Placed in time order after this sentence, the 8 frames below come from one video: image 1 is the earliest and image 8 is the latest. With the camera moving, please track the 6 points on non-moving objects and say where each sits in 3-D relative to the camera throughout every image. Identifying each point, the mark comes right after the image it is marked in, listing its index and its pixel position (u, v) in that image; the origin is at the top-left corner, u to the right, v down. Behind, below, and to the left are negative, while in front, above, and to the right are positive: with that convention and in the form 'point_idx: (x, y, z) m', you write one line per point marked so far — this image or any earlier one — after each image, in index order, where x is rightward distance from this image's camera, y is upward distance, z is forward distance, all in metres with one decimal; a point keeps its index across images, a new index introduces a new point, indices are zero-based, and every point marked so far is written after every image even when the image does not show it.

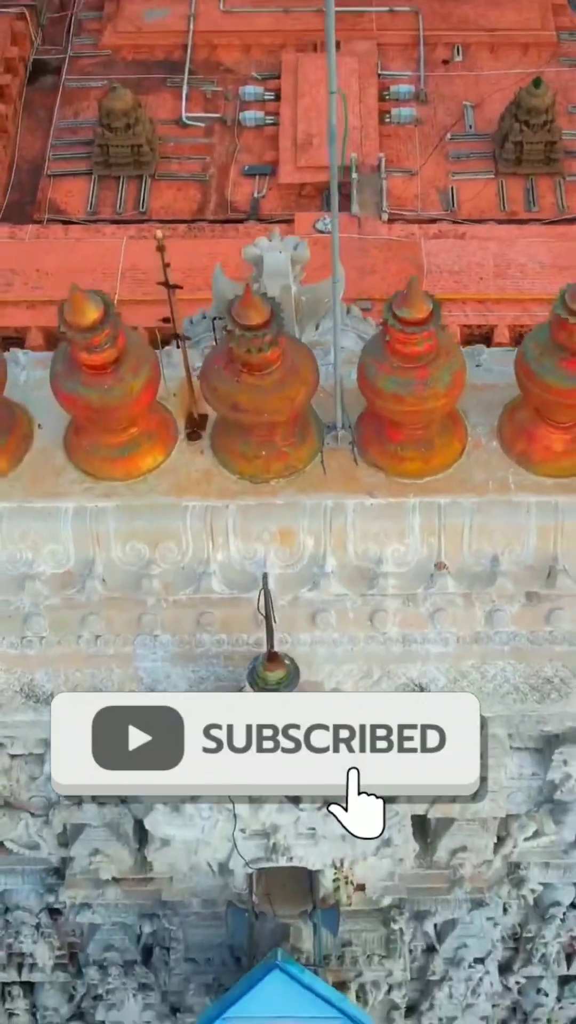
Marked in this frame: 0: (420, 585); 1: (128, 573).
0: (+0.4, -0.3, +4.2) m
1: (-0.5, -0.2, +4.2) m
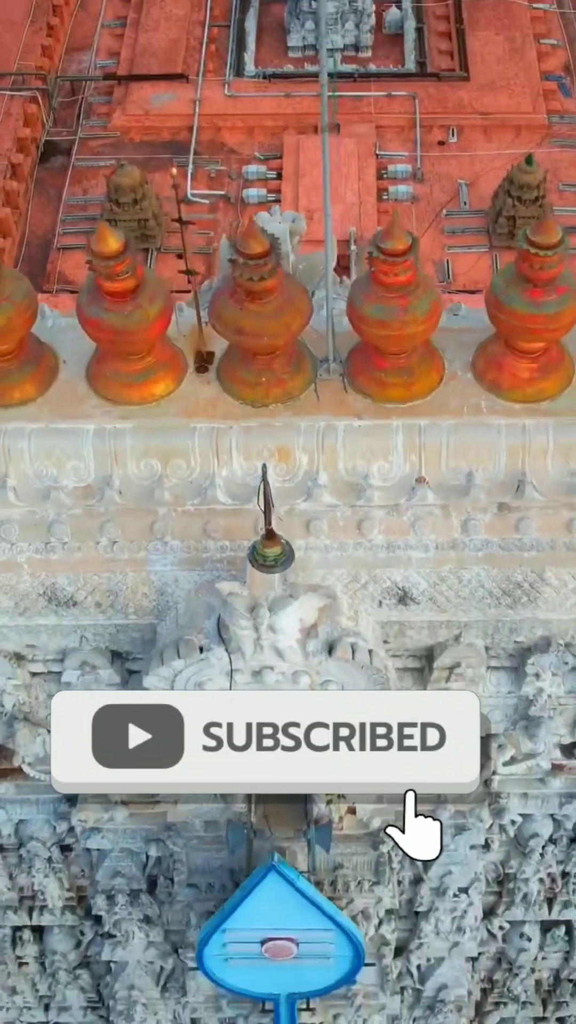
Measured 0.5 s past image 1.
0: (+0.4, 0.0, +4.7) m
1: (-0.6, +0.1, +4.8) m
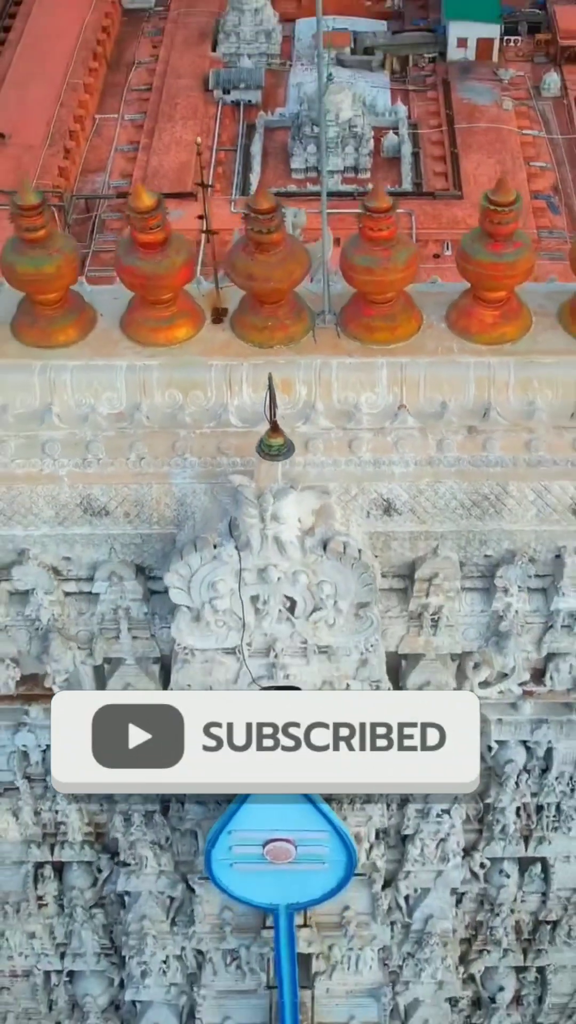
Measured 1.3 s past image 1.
0: (+0.4, +0.4, +5.5) m
1: (-0.5, +0.4, +5.6) m
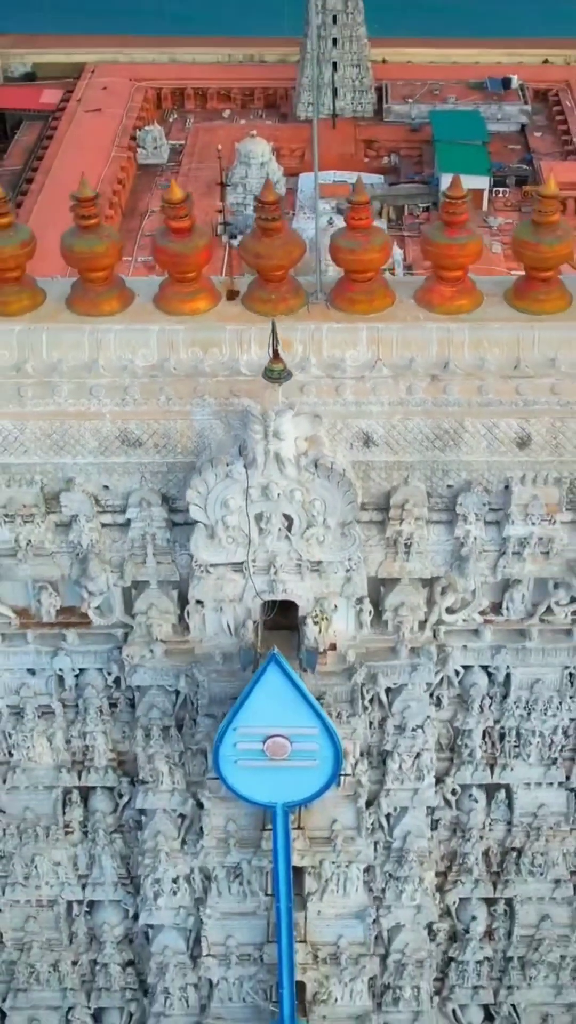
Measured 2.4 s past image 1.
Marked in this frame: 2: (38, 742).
0: (+0.4, +0.8, +6.9) m
1: (-0.5, +0.8, +7.0) m
2: (-1.6, -1.5, +8.1) m
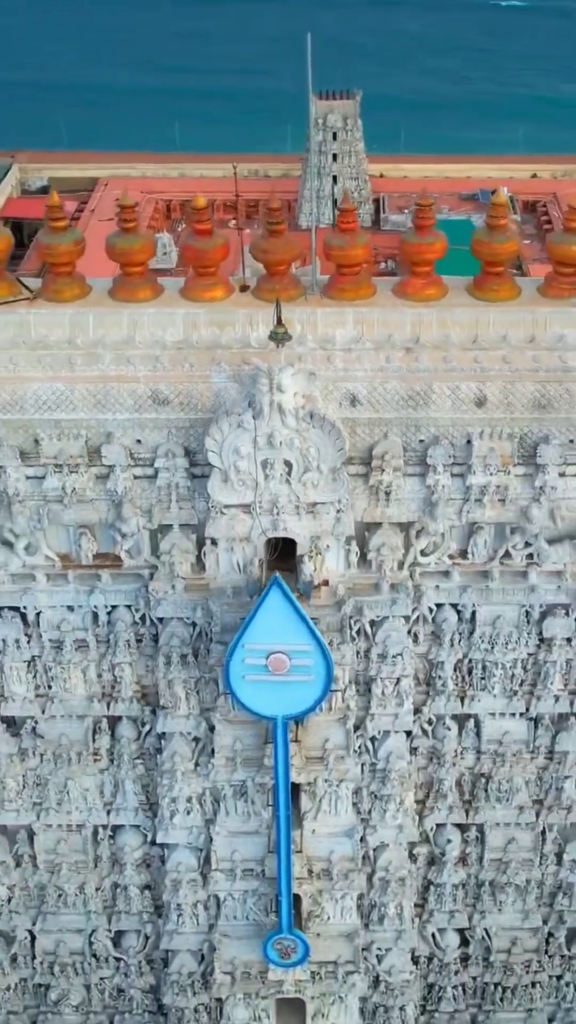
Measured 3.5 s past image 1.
0: (+0.4, +1.1, +8.5) m
1: (-0.5, +1.2, +8.6) m
2: (-1.6, -1.2, +9.5) m
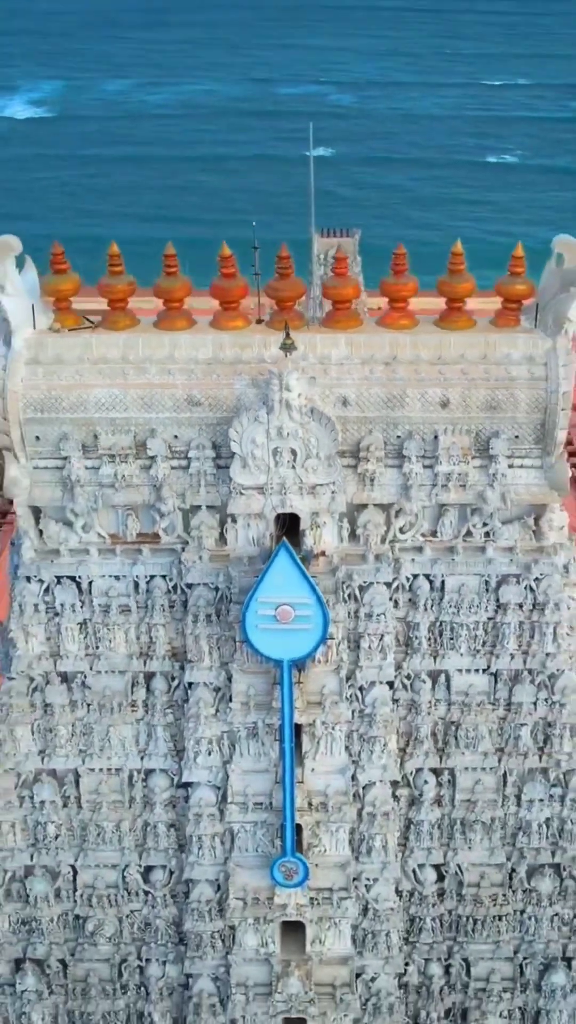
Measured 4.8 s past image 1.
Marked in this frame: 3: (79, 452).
0: (+0.5, +1.3, +11.0) m
1: (-0.5, +1.3, +11.0) m
2: (-1.6, -1.1, +11.7) m
3: (-1.8, +0.5, +11.2) m
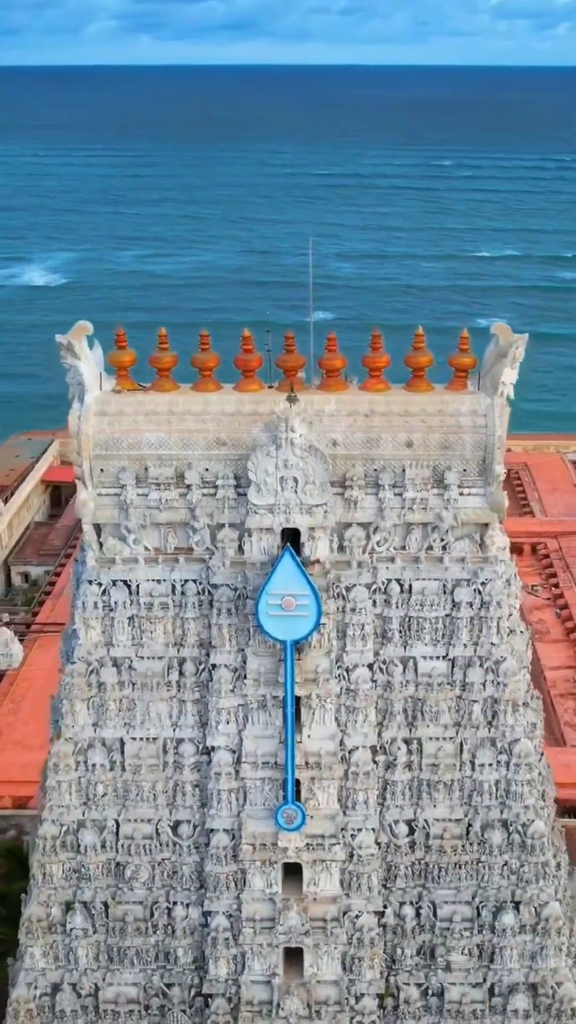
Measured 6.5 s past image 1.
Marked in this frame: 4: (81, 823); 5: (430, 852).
0: (+0.5, +1.1, +14.6) m
1: (-0.4, +1.2, +14.7) m
2: (-1.5, -1.3, +15.0) m
3: (-1.8, +0.4, +14.7) m
4: (-2.5, -3.8, +15.5) m
5: (+1.7, -4.1, +15.4) m
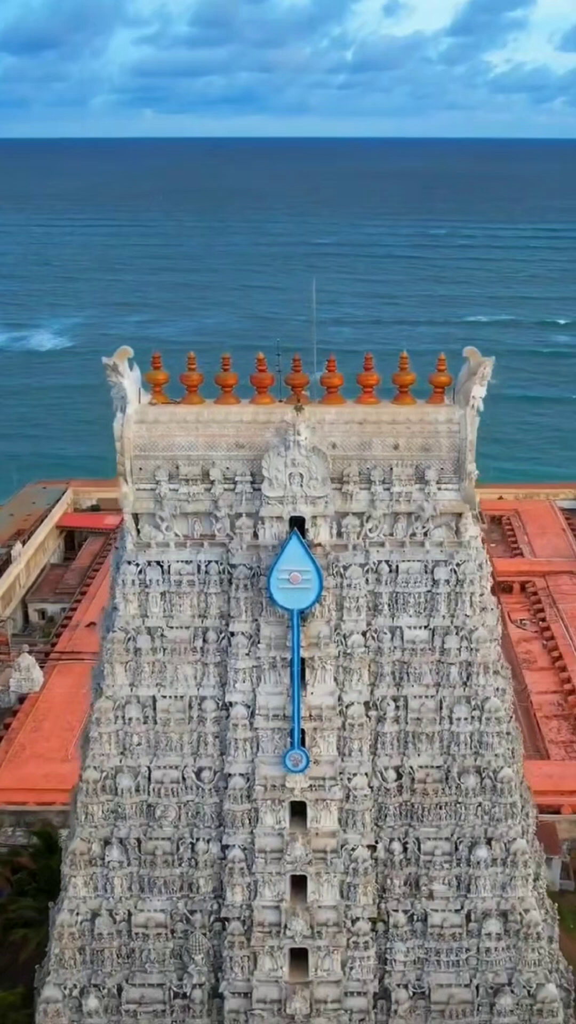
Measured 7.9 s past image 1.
0: (+0.6, +1.3, +17.6) m
1: (-0.3, +1.3, +17.7) m
2: (-1.4, -1.2, +17.9) m
3: (-1.7, +0.5, +17.7) m
4: (-2.4, -3.7, +18.2) m
5: (+1.8, -4.0, +18.1) m
